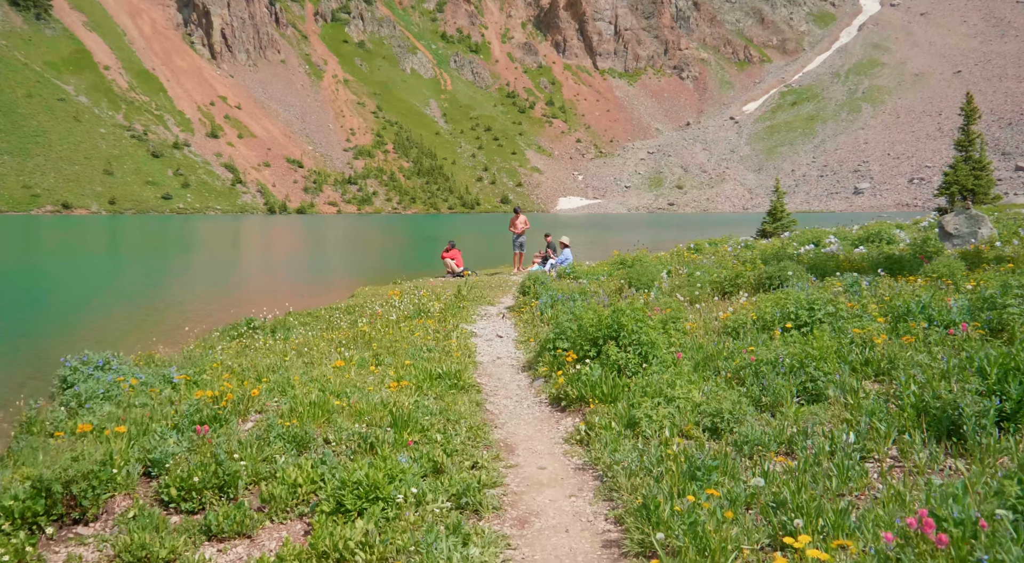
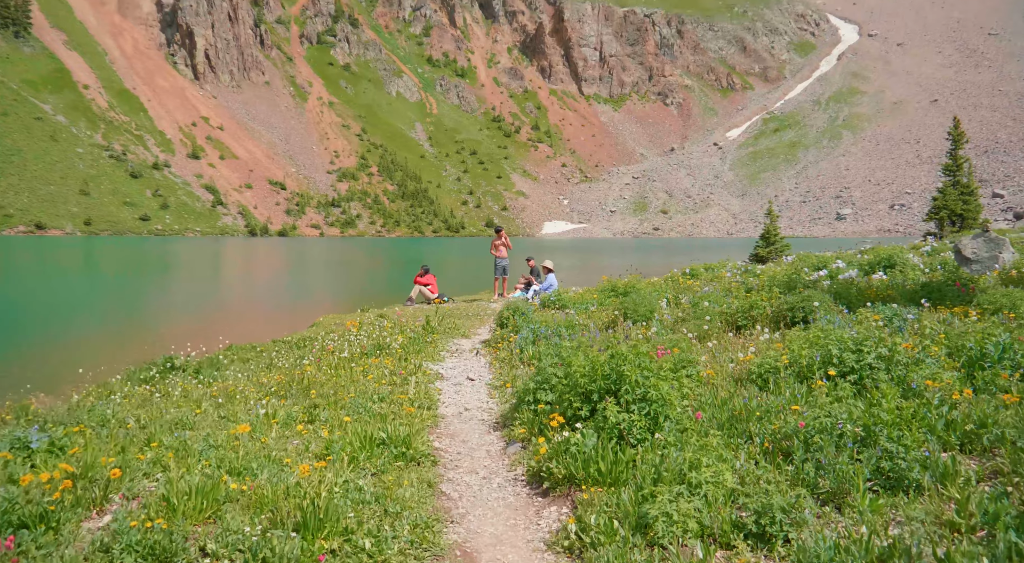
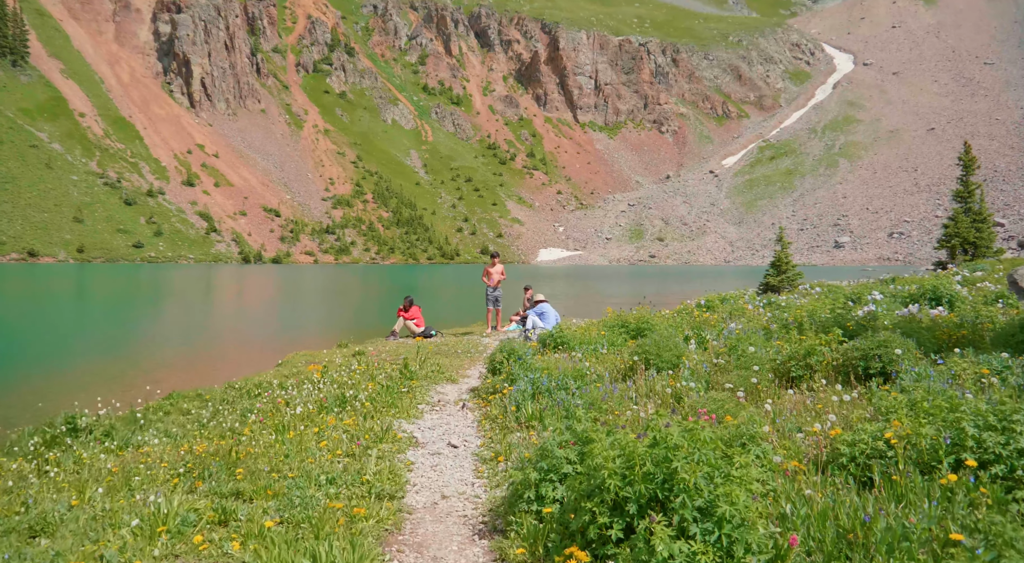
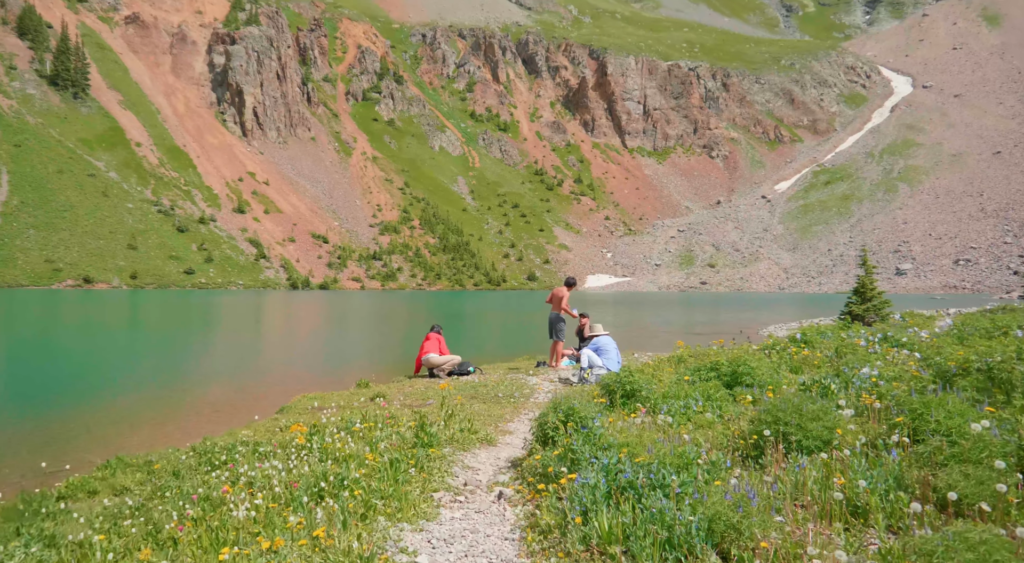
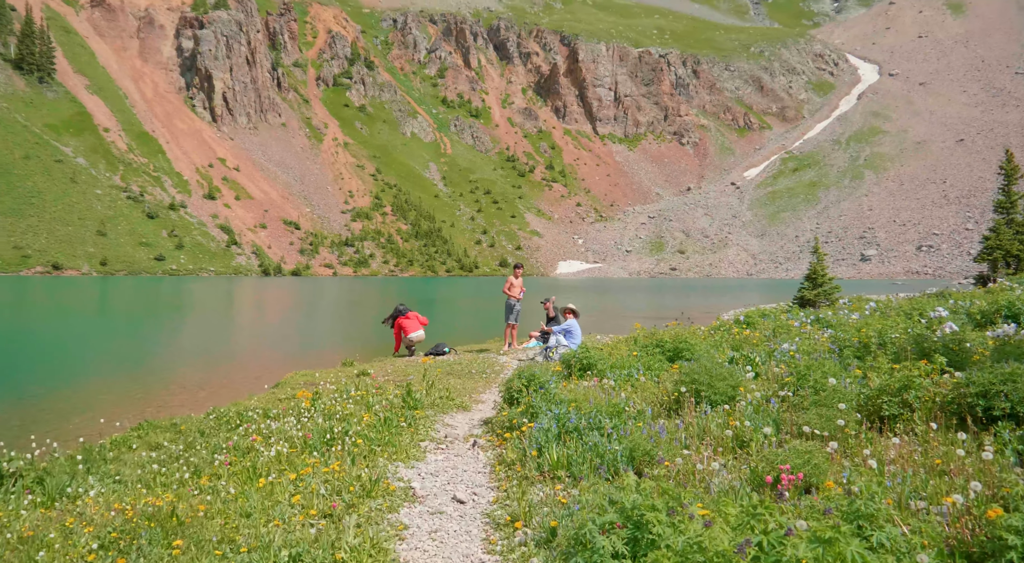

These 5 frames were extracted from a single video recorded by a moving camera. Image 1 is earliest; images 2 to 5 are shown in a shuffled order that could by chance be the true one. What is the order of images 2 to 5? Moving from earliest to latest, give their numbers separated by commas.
2, 3, 5, 4
